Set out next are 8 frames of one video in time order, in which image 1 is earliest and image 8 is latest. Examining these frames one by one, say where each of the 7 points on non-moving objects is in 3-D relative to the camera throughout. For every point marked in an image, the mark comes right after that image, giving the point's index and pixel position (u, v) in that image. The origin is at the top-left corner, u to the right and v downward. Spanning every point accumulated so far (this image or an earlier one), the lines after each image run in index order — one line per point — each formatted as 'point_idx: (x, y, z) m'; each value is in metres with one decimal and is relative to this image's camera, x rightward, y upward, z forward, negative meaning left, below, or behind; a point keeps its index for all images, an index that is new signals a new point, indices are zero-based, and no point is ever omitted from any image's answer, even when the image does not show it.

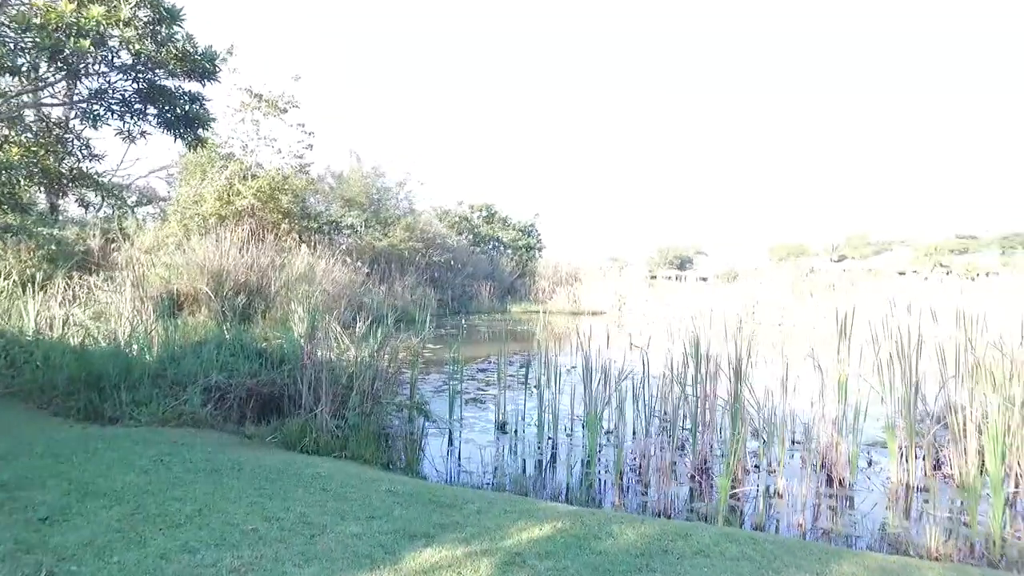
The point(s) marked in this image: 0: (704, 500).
0: (+1.3, -1.5, +4.7) m
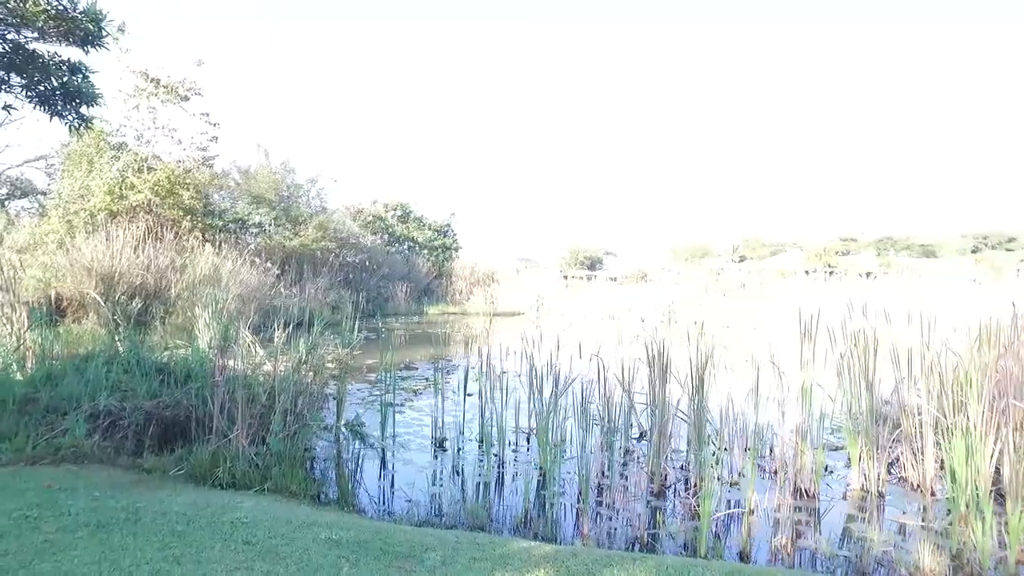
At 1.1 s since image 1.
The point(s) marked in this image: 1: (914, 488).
0: (+1.0, -1.5, +4.3) m
1: (+3.1, -1.5, +5.3) m
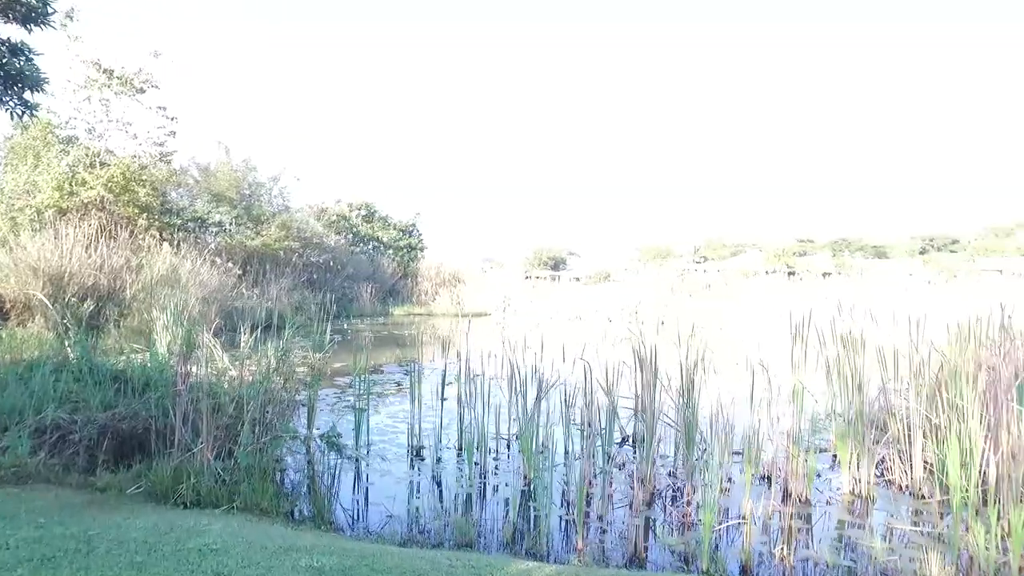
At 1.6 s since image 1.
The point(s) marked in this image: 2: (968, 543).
0: (+0.9, -1.5, +4.1) m
1: (+3.0, -1.5, +5.2) m
2: (+2.8, -1.5, +4.1) m
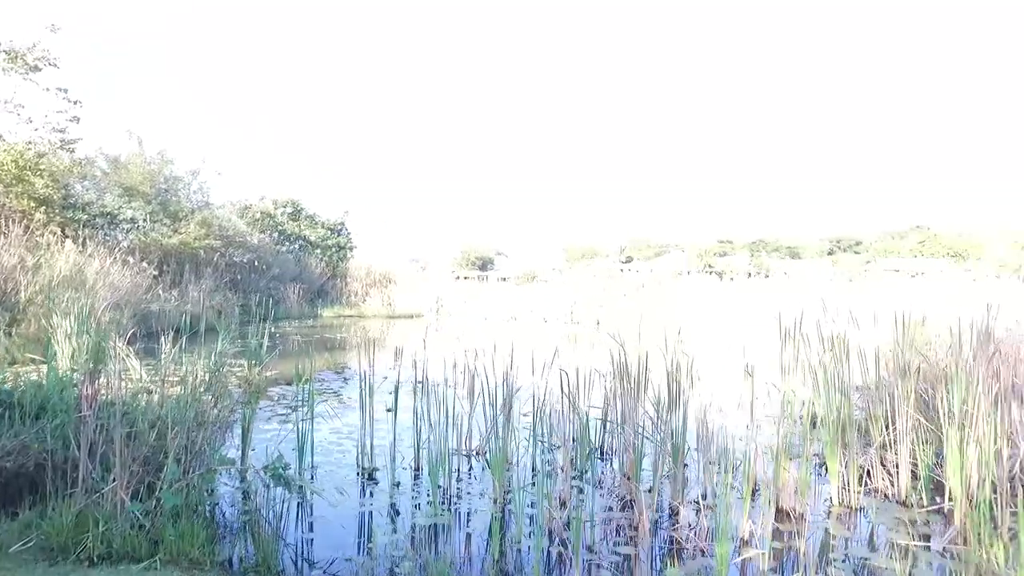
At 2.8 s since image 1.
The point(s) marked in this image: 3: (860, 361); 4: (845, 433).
0: (+0.8, -1.5, +3.7) m
1: (+2.7, -1.5, +5.0) m
2: (+2.7, -1.5, +3.8) m
3: (+2.9, -0.6, +5.6) m
4: (+2.4, -1.0, +4.9) m
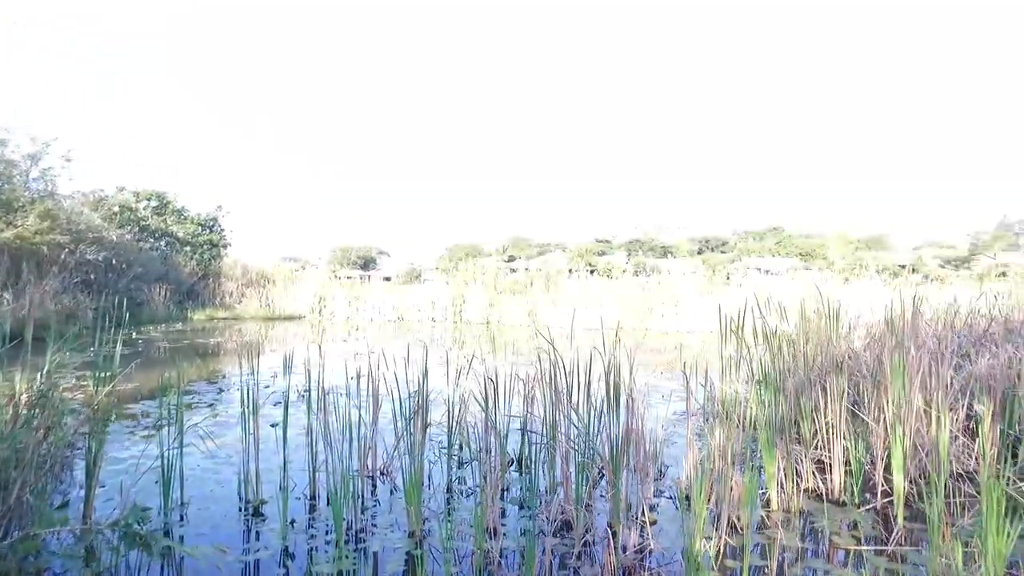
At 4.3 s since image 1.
0: (+0.5, -1.4, +3.2) m
1: (+2.1, -1.5, +4.8) m
2: (+2.3, -1.5, +3.6) m
3: (+2.2, -0.5, +5.4) m
4: (+1.8, -1.0, +4.7) m
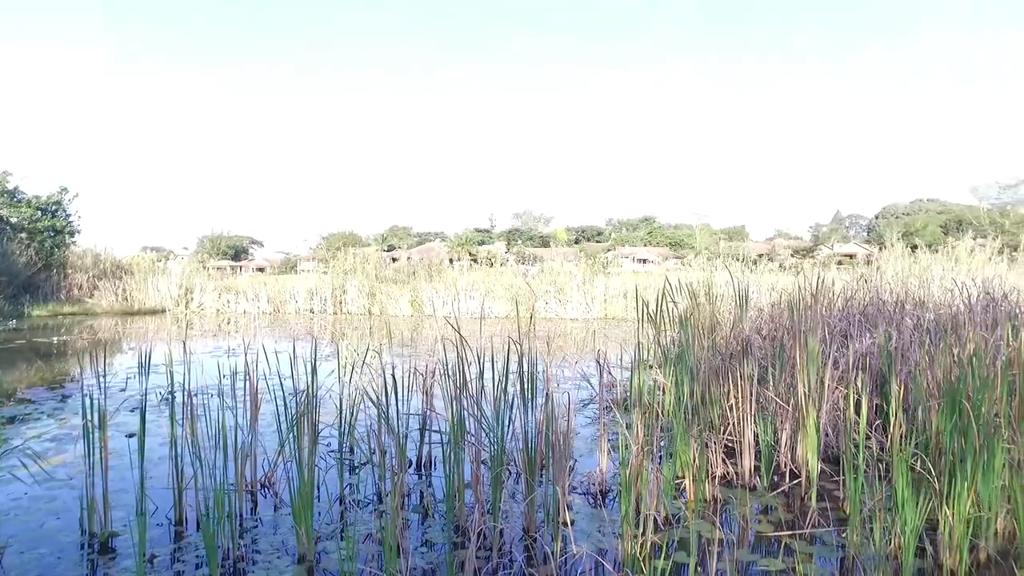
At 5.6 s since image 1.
0: (+0.1, -1.4, +2.8) m
1: (+1.5, -1.3, +4.7) m
2: (+1.8, -1.4, +3.6) m
3: (+1.4, -0.4, +5.3) m
4: (+1.2, -0.9, +4.5) m
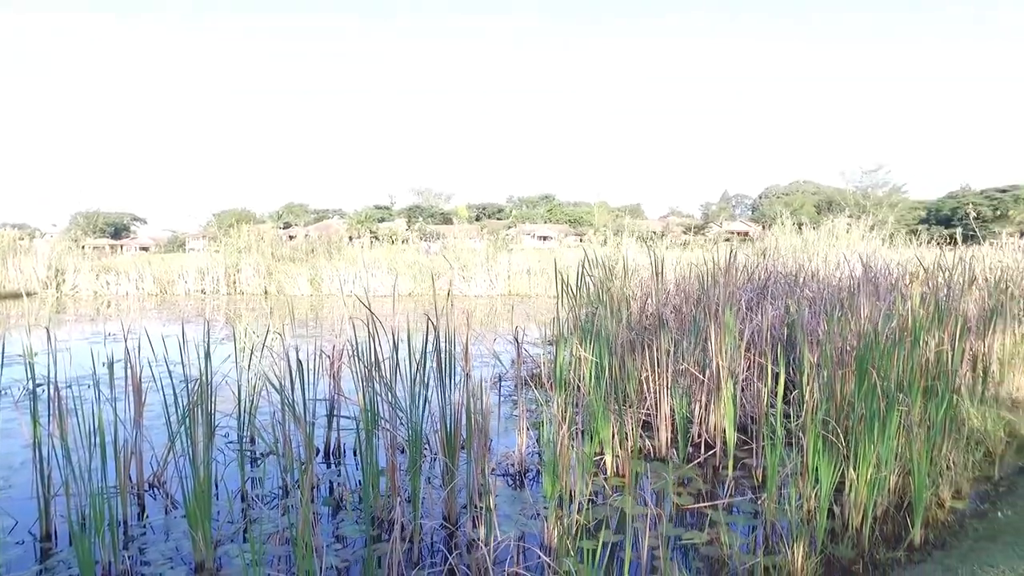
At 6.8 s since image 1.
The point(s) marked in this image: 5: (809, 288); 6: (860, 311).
0: (-0.2, -1.2, +2.7) m
1: (+0.9, -1.2, +4.7) m
2: (+1.4, -1.2, +3.7) m
3: (+0.8, -0.2, +5.3) m
4: (+0.7, -0.7, +4.5) m
5: (+2.8, 0.0, +6.4) m
6: (+2.6, -0.2, +5.1) m
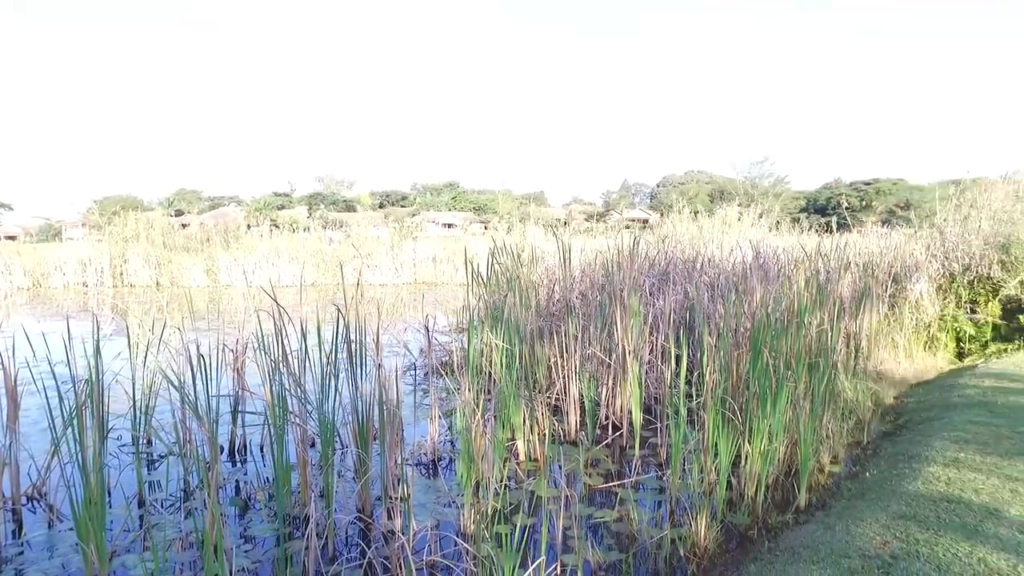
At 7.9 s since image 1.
0: (-0.5, -1.2, +2.7) m
1: (+0.3, -1.1, +4.8) m
2: (+1.0, -1.1, +3.9) m
3: (+0.1, -0.1, +5.3) m
4: (+0.1, -0.6, +4.5) m
5: (+1.9, +0.1, +6.8) m
6: (+1.9, -0.1, +5.4) m
